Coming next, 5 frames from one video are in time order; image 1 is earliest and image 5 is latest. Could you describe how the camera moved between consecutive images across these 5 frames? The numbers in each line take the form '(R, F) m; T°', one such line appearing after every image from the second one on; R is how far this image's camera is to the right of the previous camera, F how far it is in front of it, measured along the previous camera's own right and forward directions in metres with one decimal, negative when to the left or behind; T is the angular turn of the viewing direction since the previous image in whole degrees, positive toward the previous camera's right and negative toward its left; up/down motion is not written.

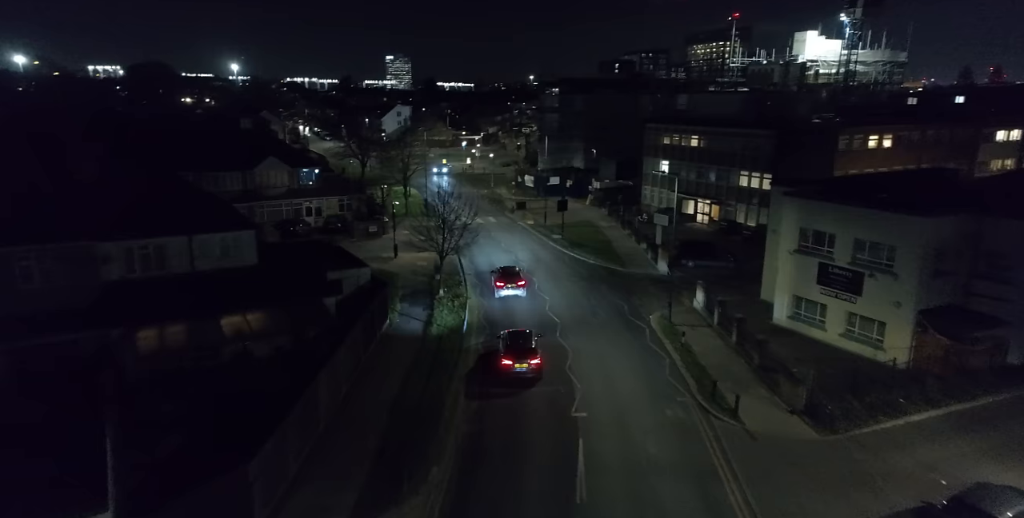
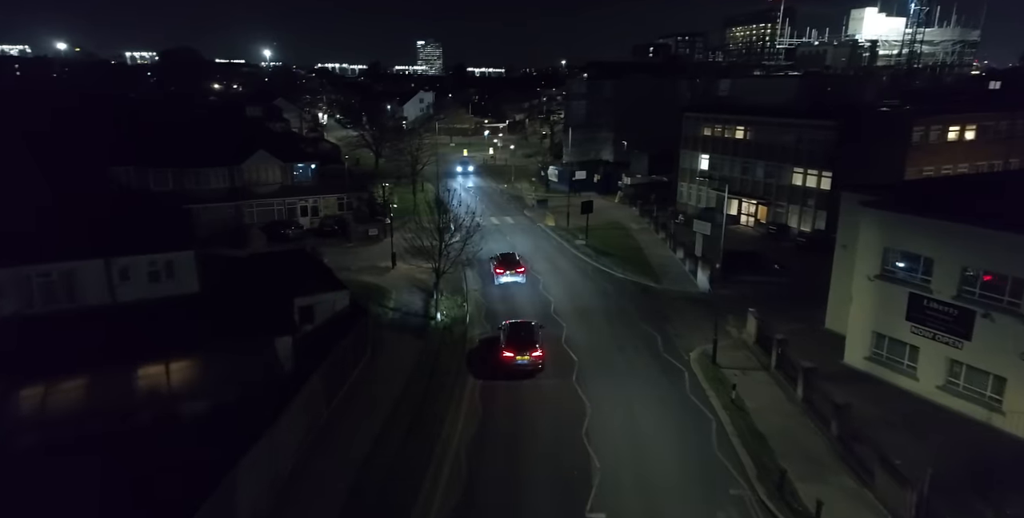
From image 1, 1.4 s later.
(+0.8, +5.7) m; -3°
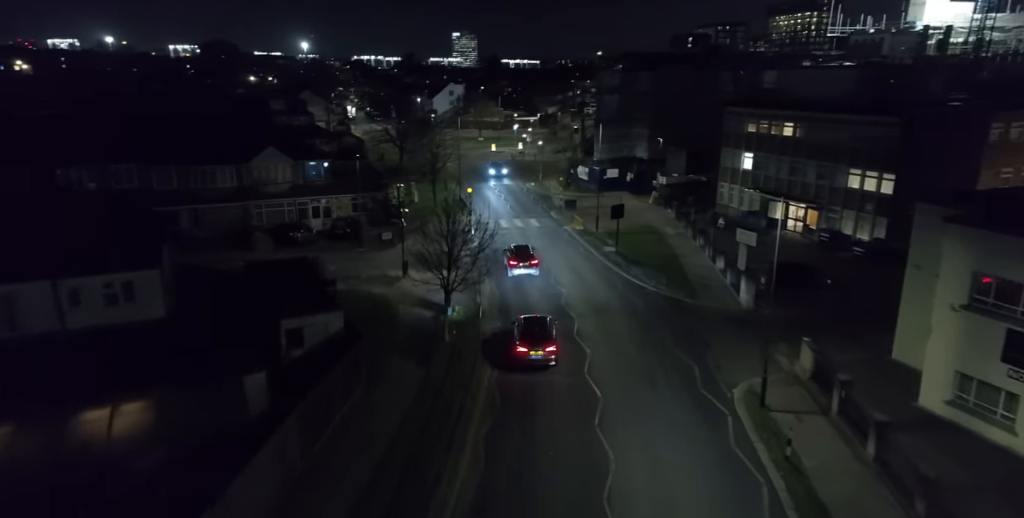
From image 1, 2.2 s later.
(+0.6, +3.3) m; -3°
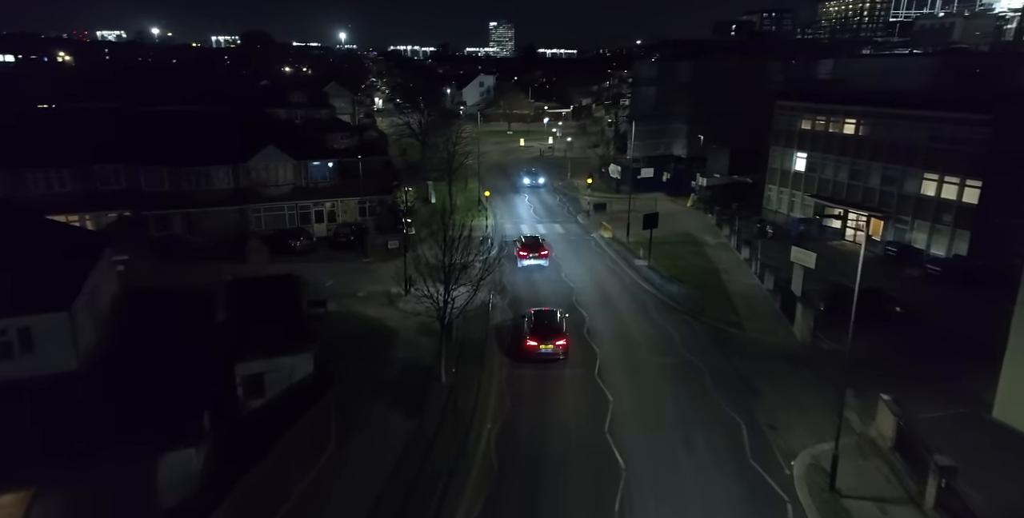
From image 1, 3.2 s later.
(+0.8, +4.1) m; -3°
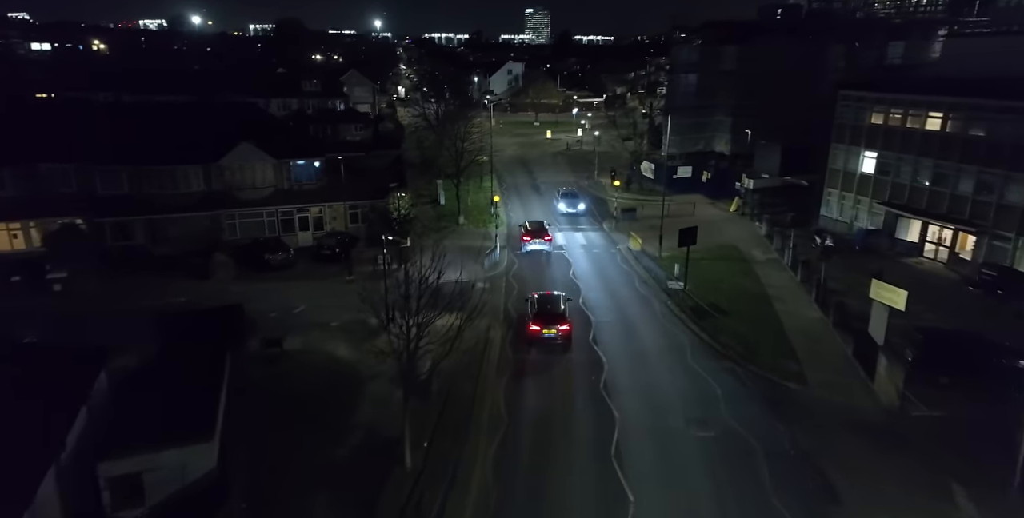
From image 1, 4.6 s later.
(+1.1, +5.5) m; -3°
